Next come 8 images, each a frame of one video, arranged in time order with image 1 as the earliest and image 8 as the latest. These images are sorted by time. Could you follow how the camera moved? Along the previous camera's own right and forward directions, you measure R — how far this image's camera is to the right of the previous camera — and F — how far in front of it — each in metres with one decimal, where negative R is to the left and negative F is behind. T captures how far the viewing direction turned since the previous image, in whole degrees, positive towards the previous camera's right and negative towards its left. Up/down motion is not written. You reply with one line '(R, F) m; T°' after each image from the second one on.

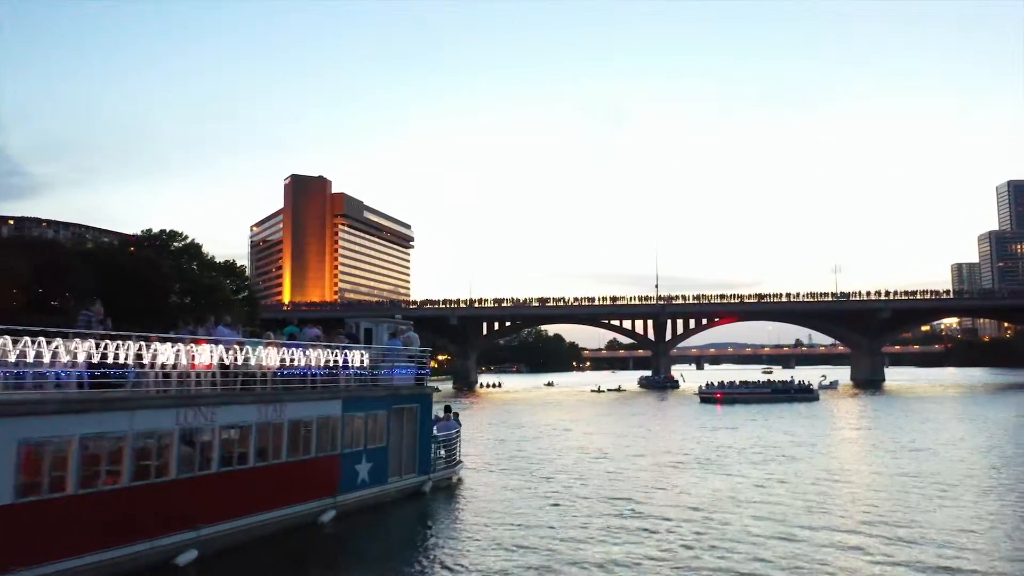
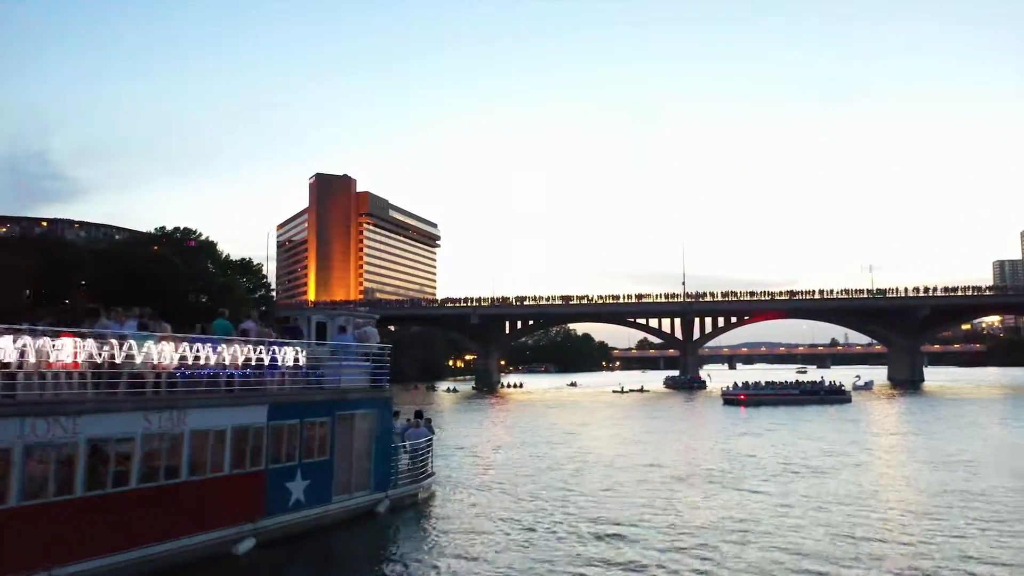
(+1.3, +2.9) m; -2°
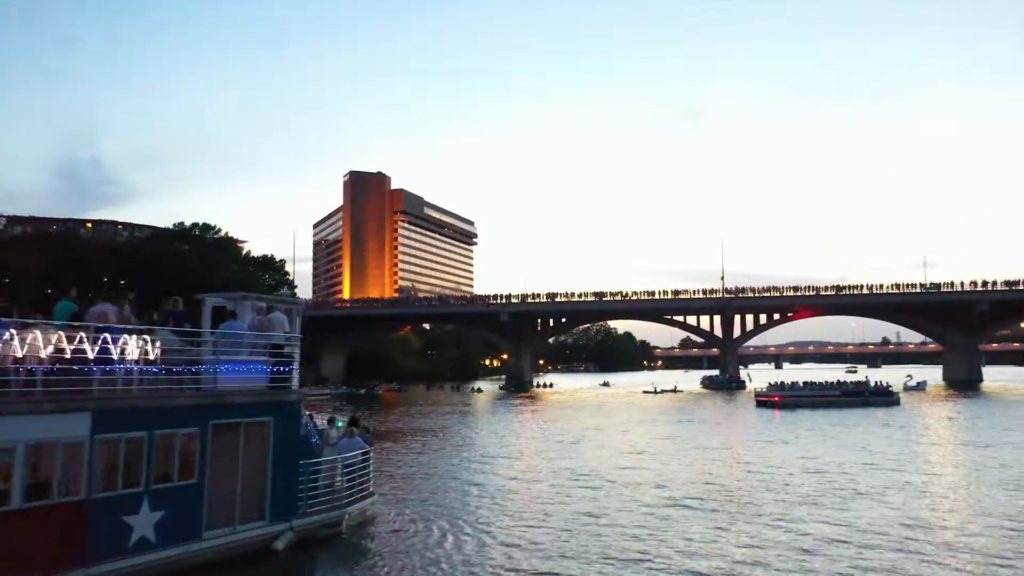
(+1.7, +4.0) m; -3°
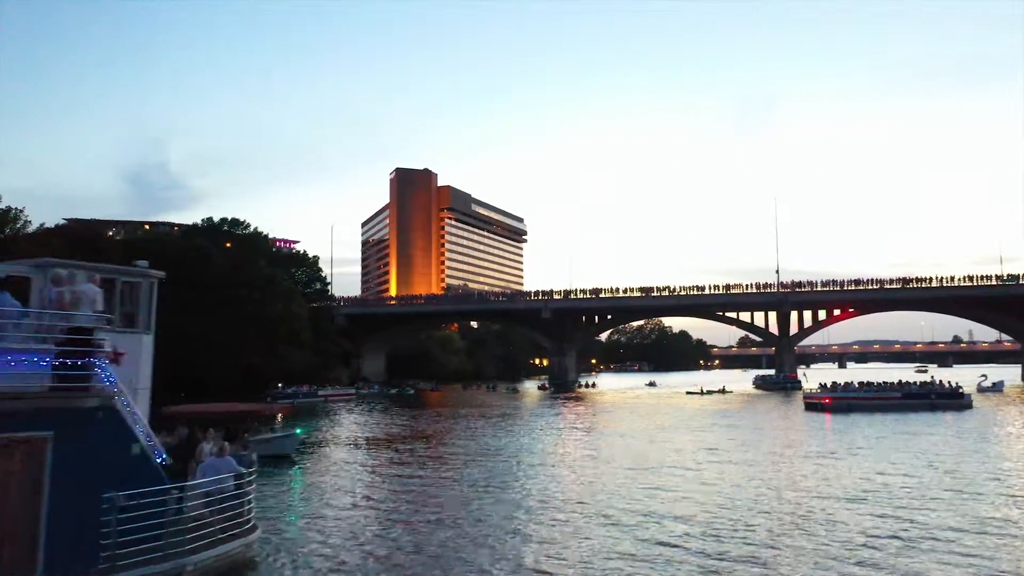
(+1.9, +4.5) m; -4°
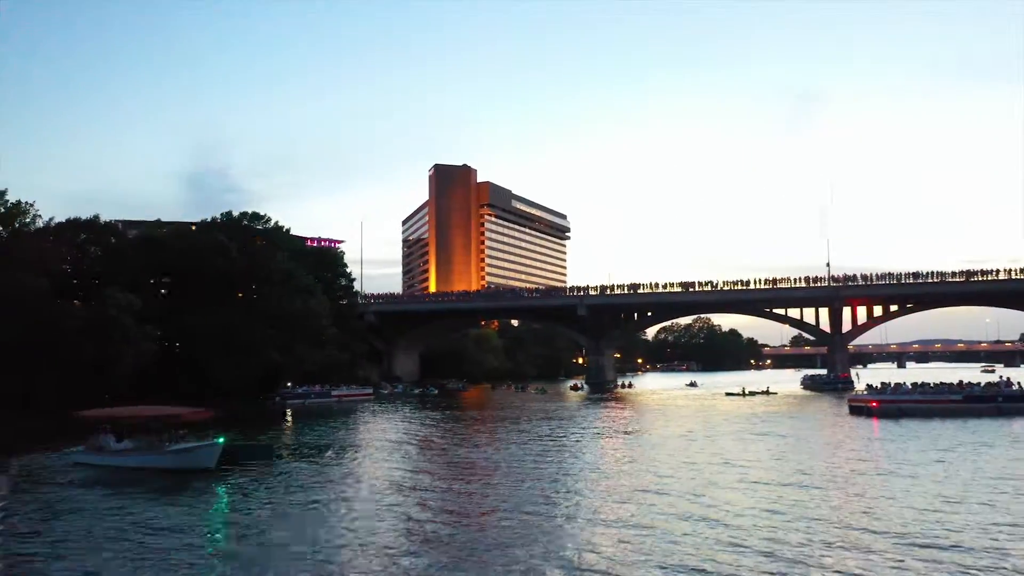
(+2.0, +4.5) m; -3°
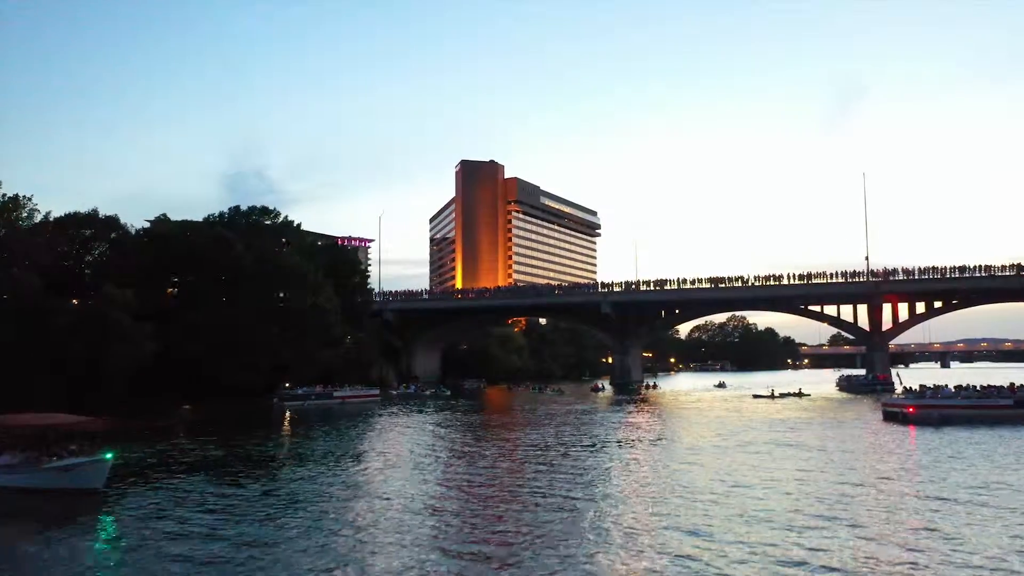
(+1.7, +3.8) m; -2°
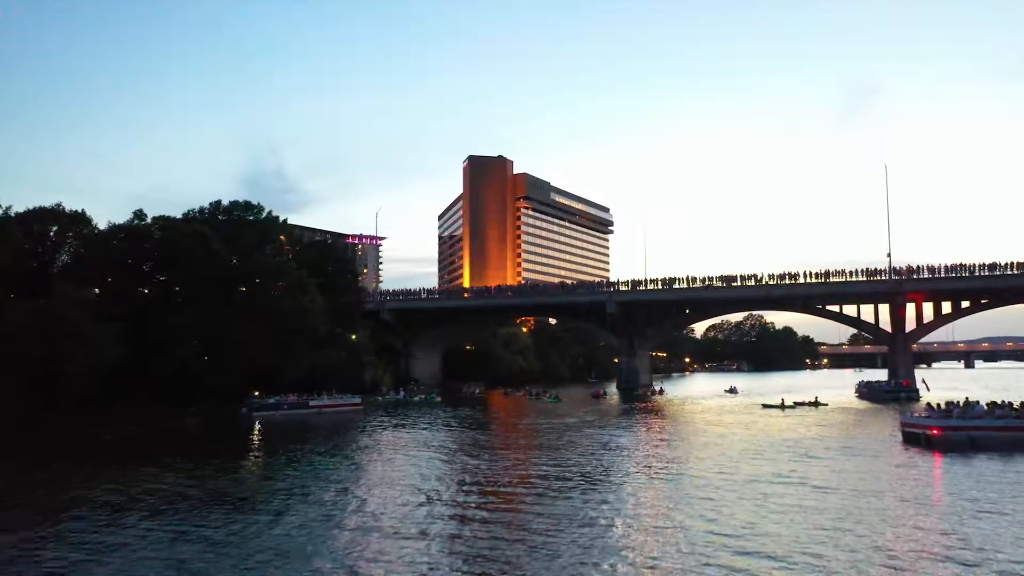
(+1.9, +4.8) m; -1°
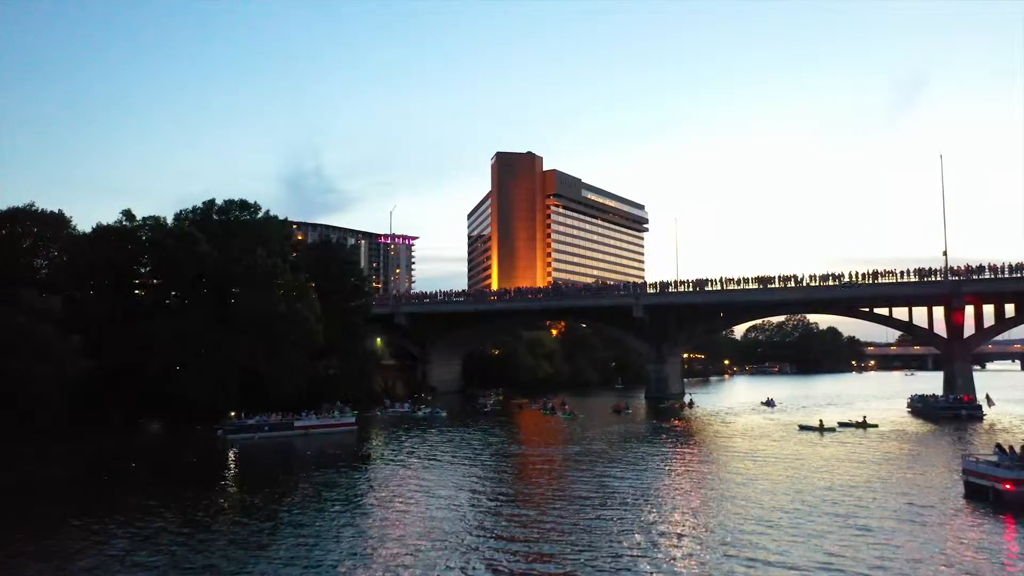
(+2.1, +6.1) m; -3°
